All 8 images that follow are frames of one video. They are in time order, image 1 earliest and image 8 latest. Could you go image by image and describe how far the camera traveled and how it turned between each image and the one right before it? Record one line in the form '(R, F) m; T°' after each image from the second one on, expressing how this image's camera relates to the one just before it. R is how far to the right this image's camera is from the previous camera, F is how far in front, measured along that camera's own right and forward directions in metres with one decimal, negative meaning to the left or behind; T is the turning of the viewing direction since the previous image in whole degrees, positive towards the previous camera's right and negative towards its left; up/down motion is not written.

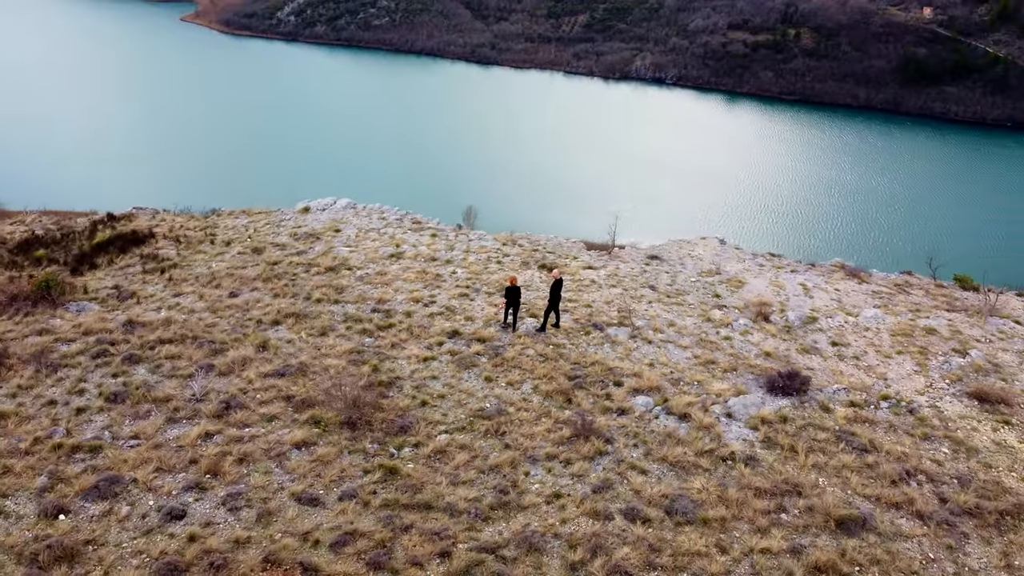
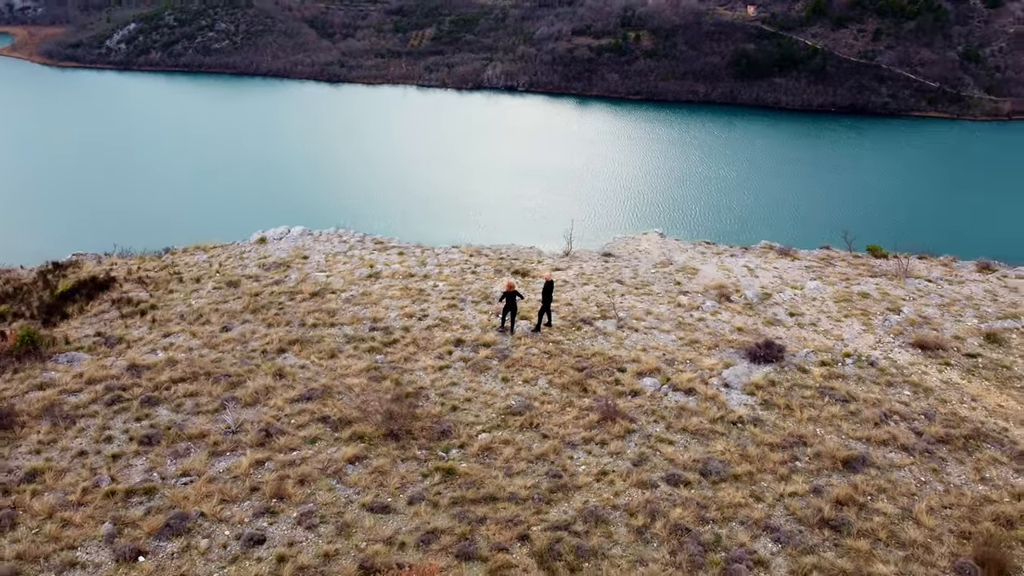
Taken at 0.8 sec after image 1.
(-2.5, -0.9) m; +9°
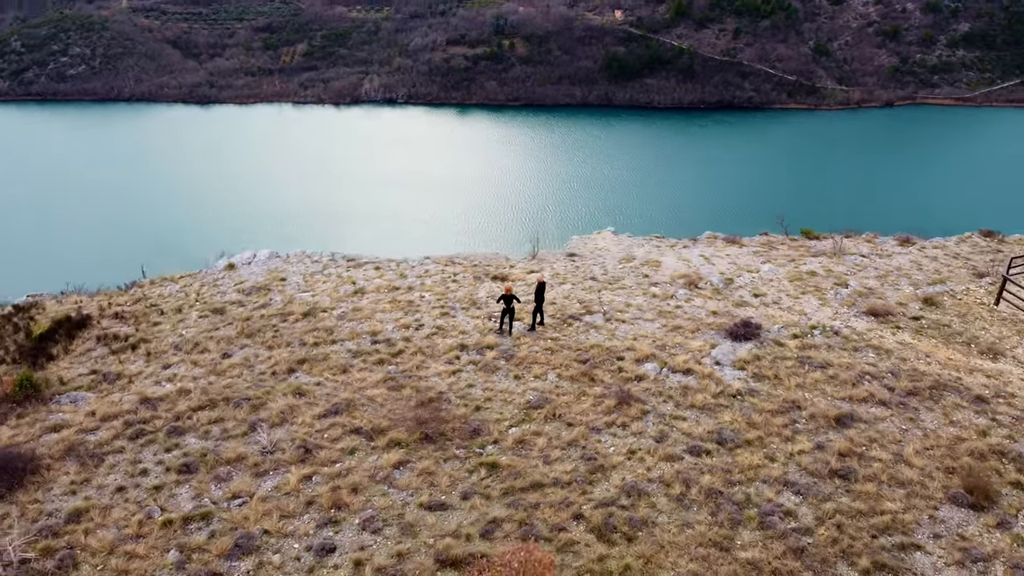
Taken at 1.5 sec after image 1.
(-2.2, -0.8) m; +8°
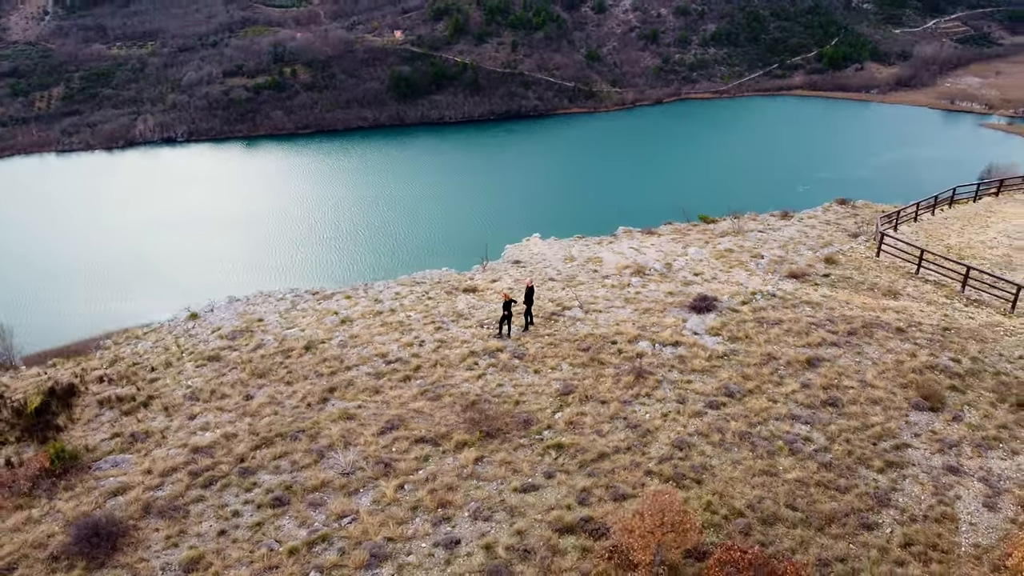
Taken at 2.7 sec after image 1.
(-4.3, -1.2) m; +13°
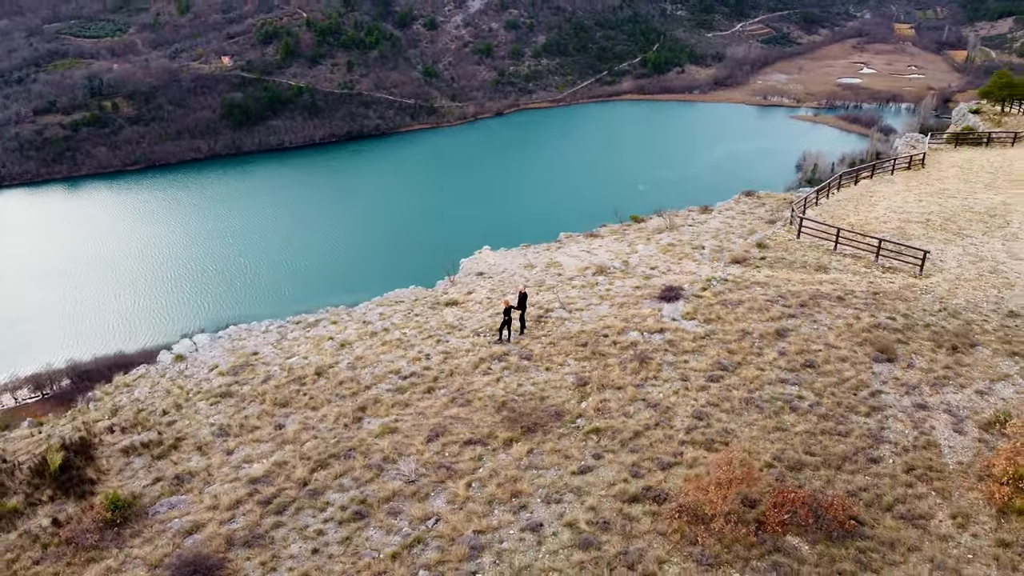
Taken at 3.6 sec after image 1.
(-3.5, -1.1) m; +10°
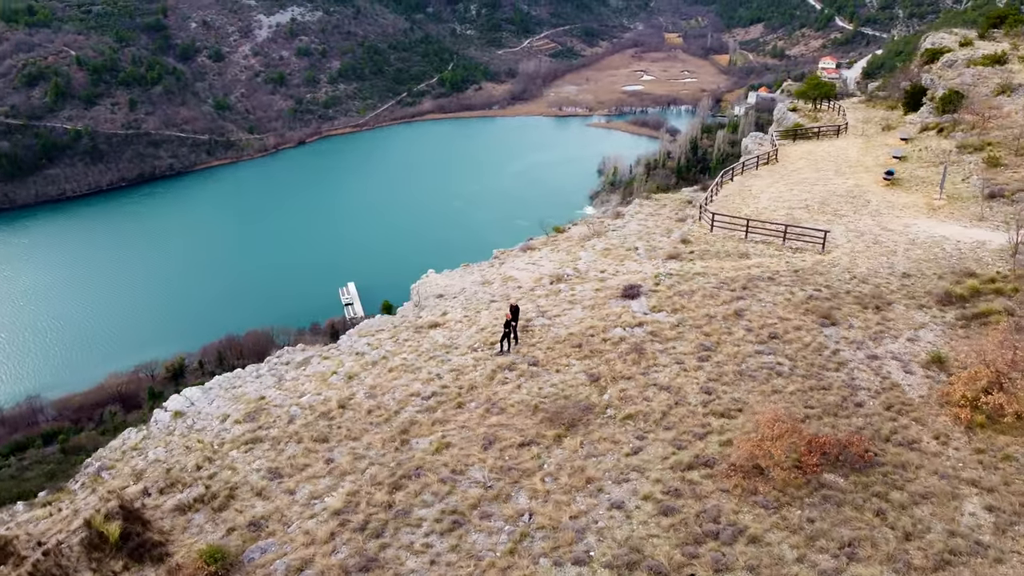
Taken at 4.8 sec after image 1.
(-4.7, -1.0) m; +13°
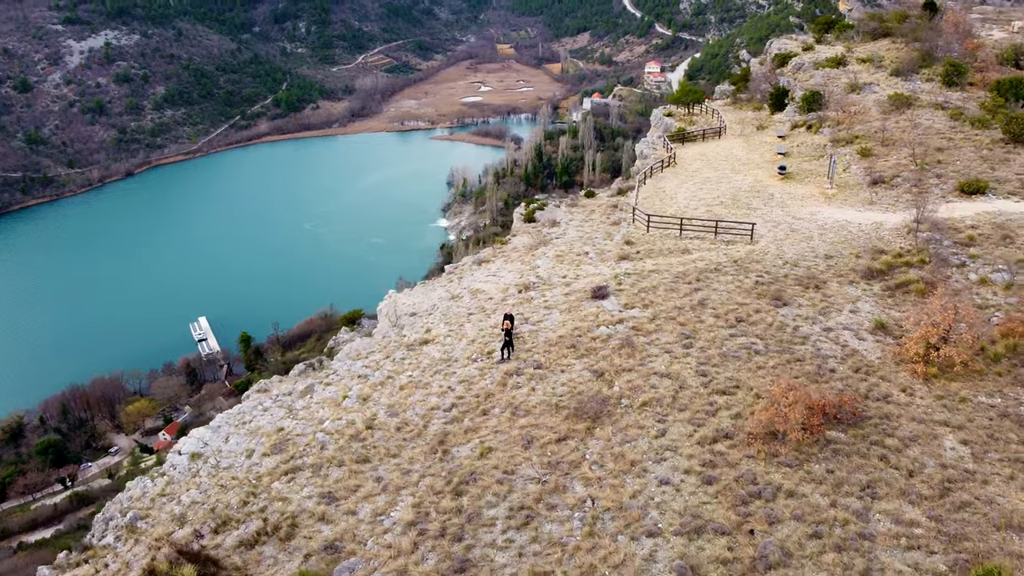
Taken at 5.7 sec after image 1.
(-4.1, -1.0) m; +10°
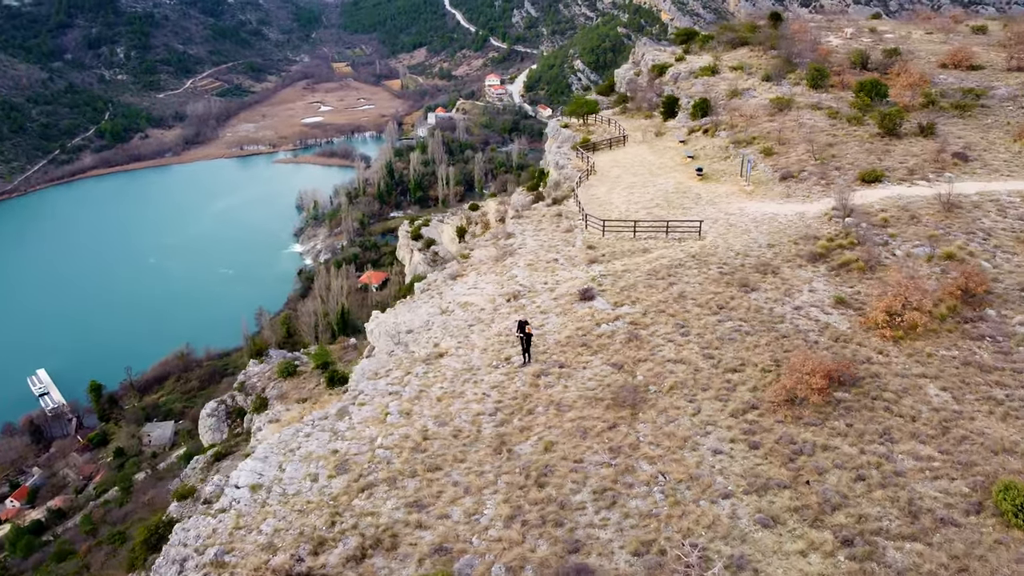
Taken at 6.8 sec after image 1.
(-4.9, -1.2) m; +10°
